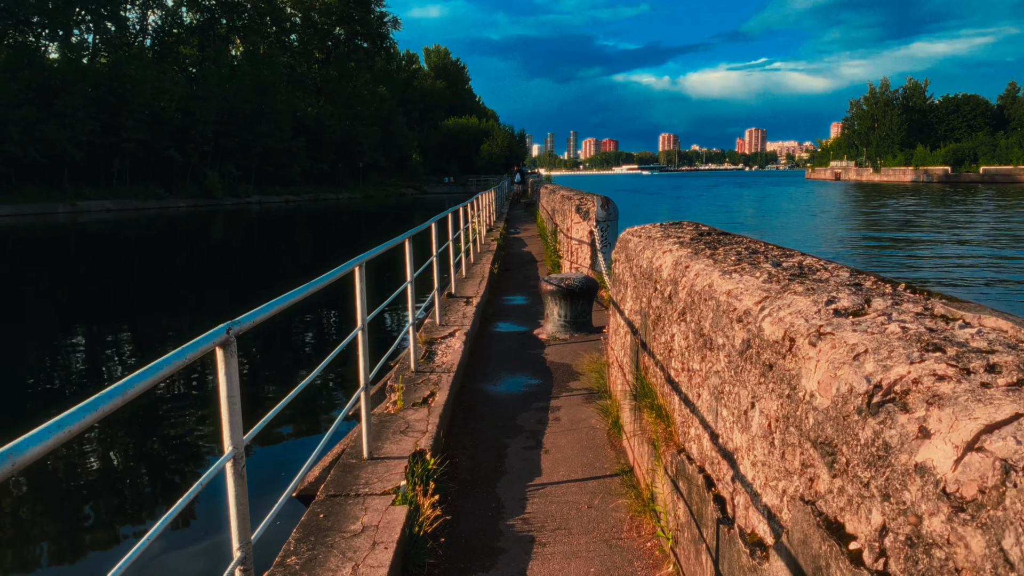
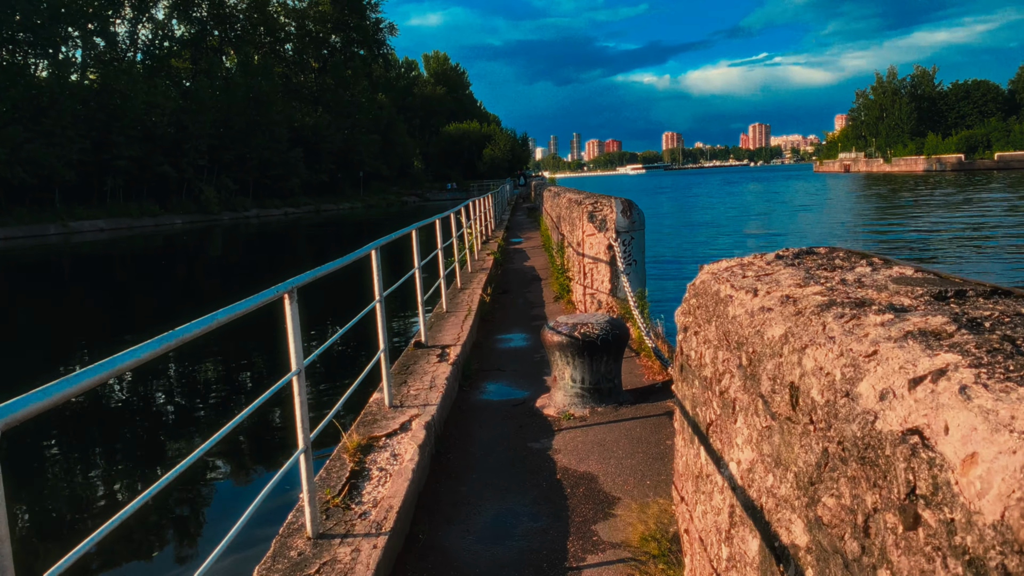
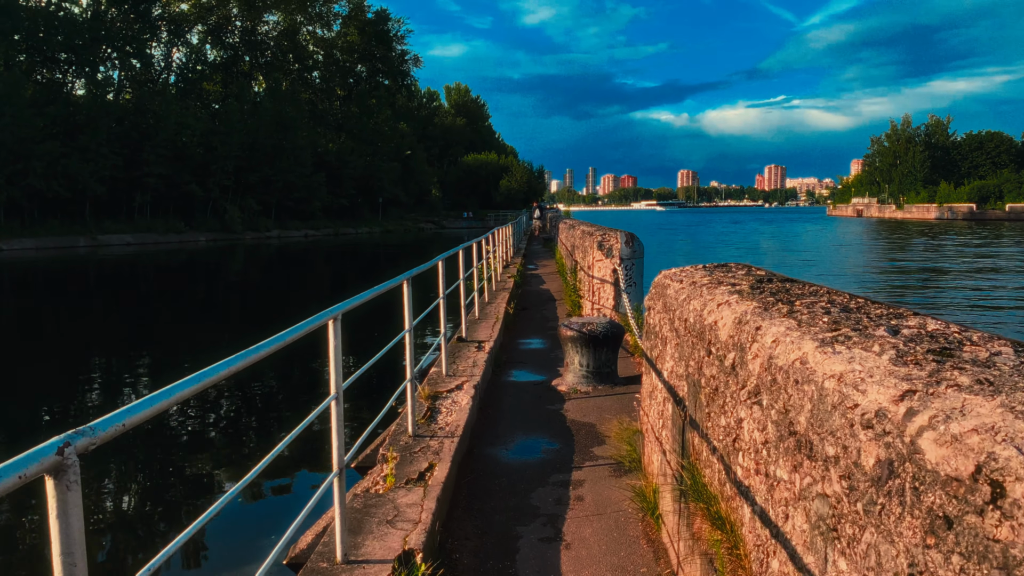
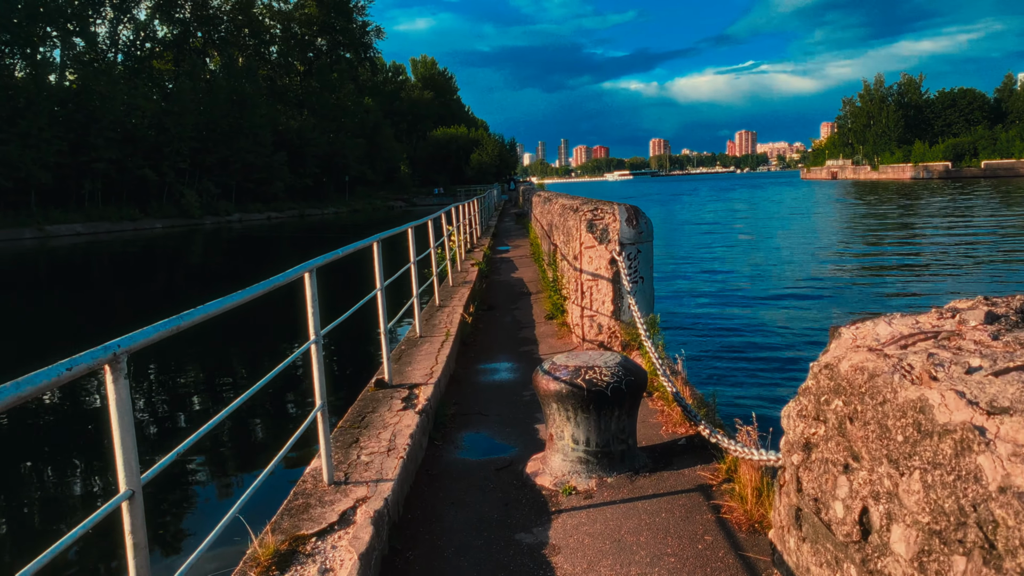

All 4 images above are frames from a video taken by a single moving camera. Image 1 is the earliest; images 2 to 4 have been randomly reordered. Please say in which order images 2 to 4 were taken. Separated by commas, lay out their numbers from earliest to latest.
3, 2, 4
